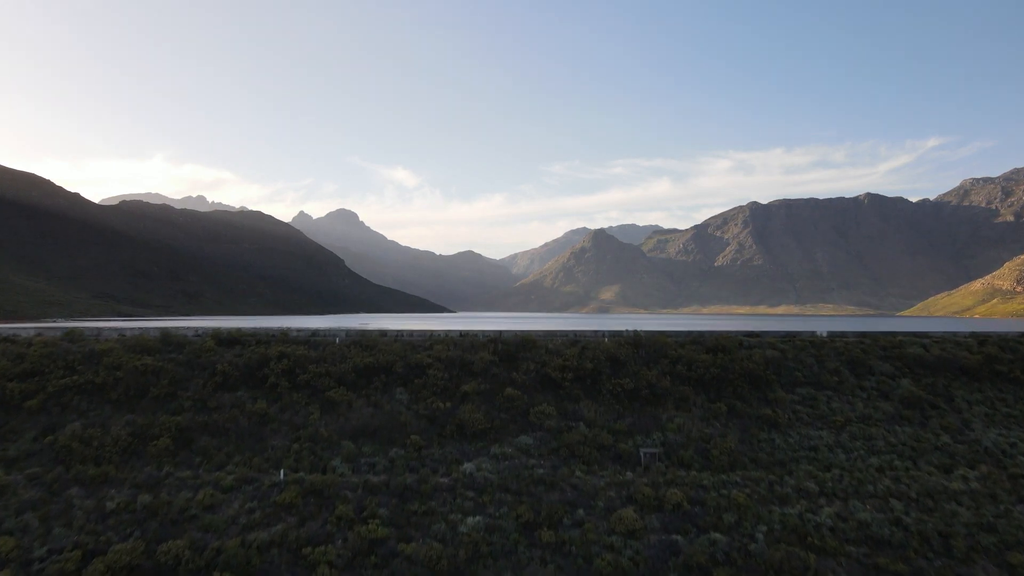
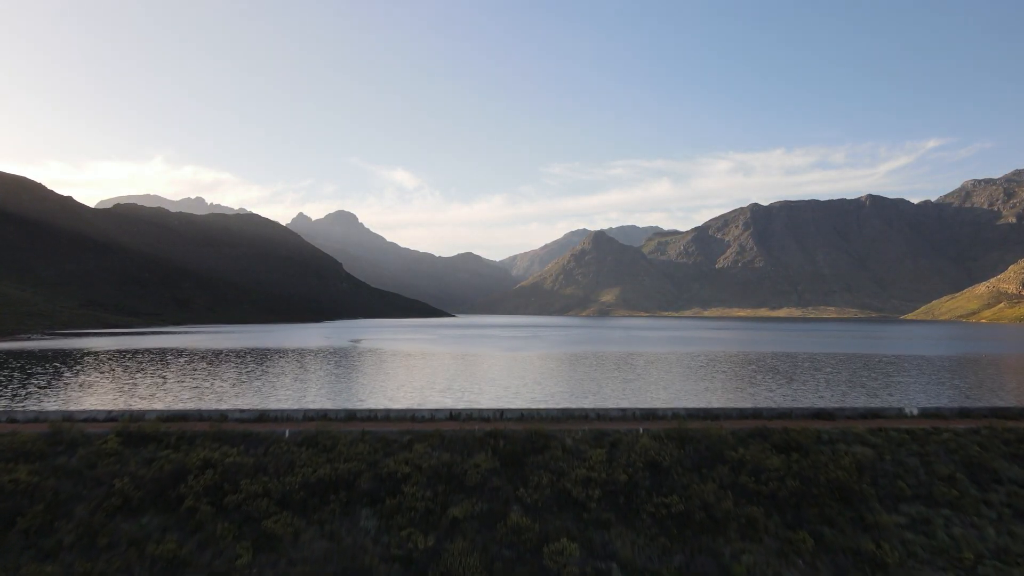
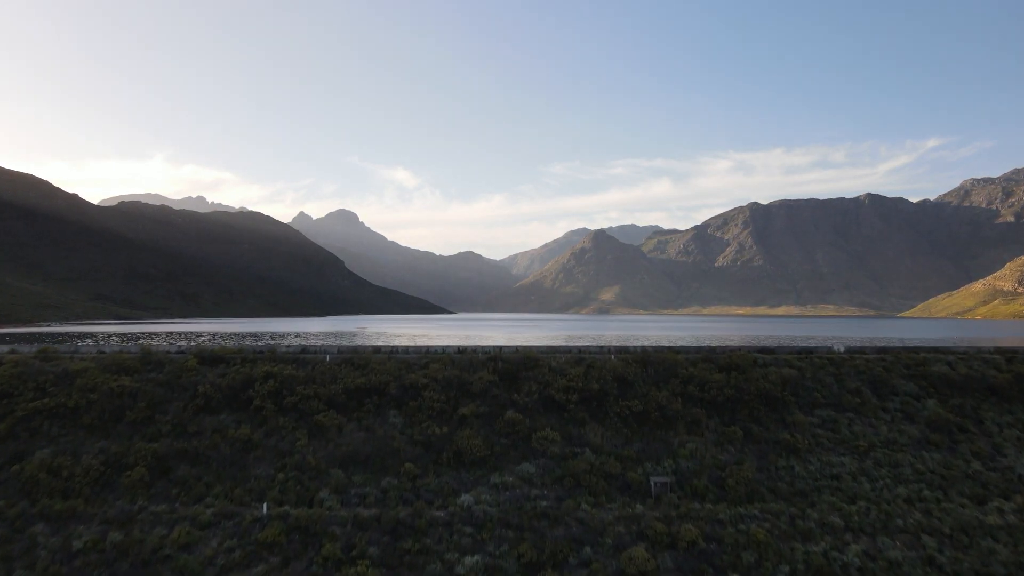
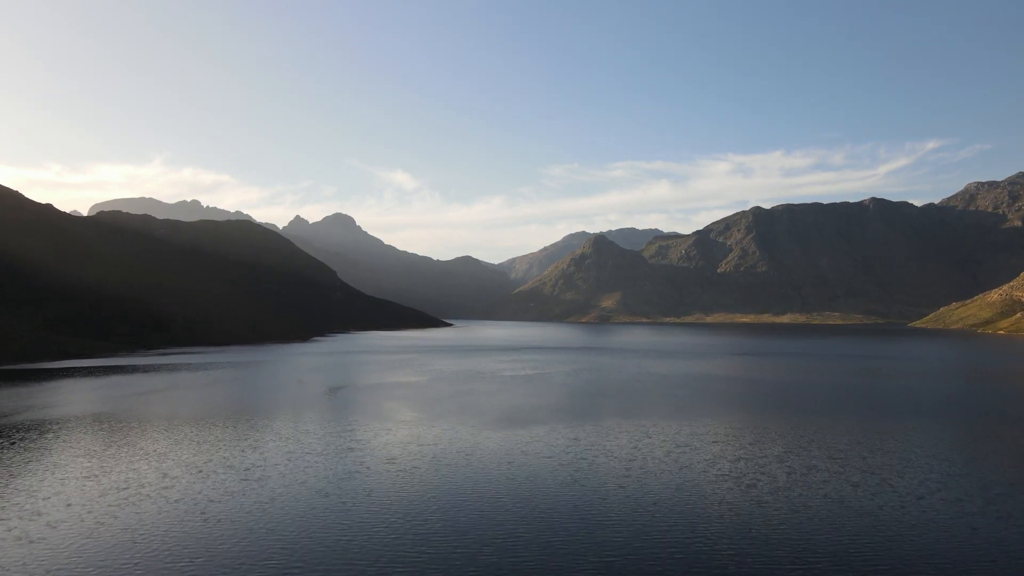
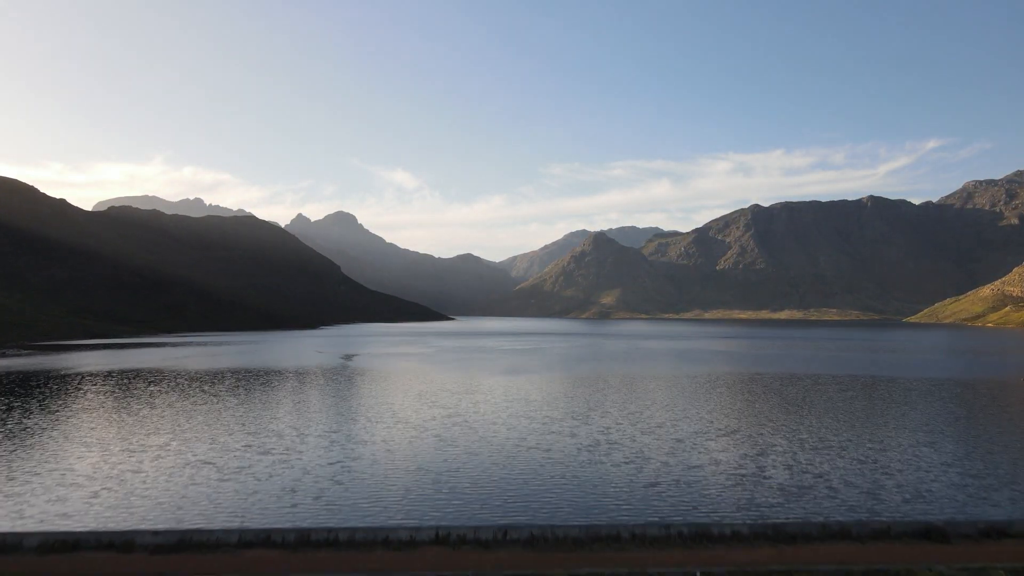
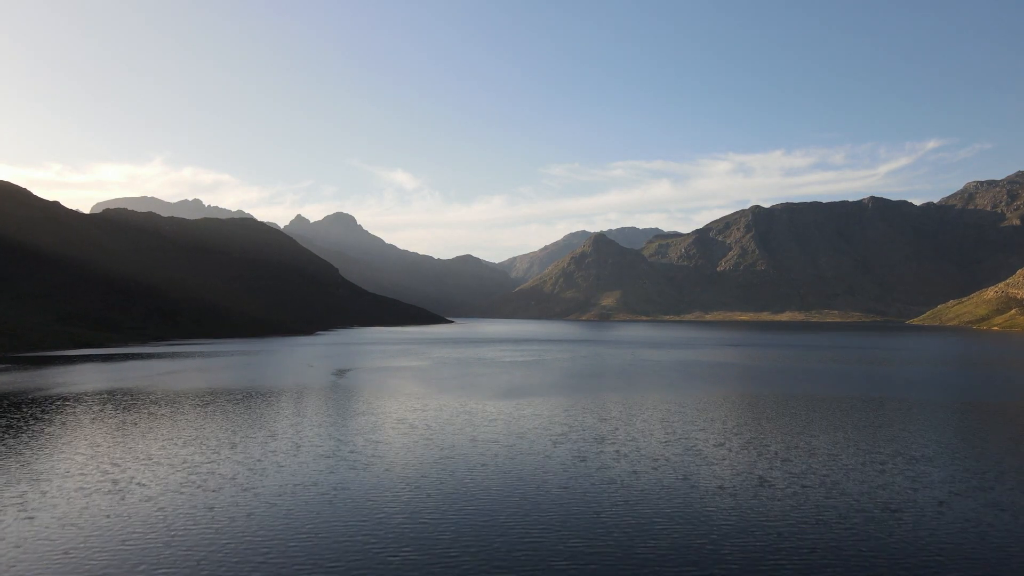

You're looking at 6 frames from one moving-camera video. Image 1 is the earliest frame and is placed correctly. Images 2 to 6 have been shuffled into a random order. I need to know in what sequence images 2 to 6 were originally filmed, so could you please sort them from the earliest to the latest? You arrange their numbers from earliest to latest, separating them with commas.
3, 2, 5, 6, 4
